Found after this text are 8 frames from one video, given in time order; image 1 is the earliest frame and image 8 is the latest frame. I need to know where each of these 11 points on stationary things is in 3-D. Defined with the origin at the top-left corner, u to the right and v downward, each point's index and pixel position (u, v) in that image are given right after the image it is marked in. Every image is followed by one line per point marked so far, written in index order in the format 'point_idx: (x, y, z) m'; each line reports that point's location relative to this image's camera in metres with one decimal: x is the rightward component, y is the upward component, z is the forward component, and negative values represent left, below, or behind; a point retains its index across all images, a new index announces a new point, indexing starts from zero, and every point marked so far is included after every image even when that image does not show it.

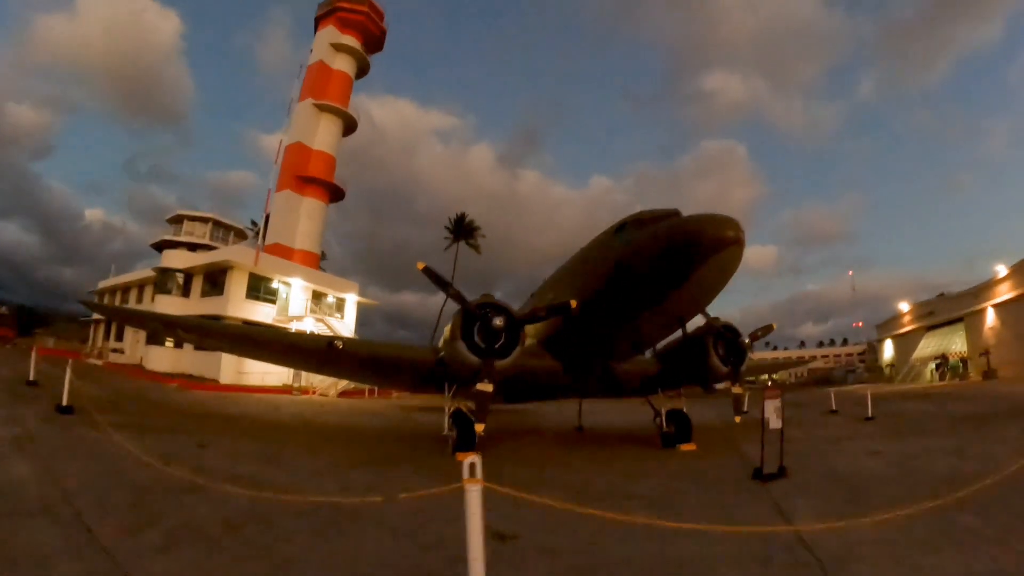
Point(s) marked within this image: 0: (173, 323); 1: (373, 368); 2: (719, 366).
0: (-6.4, -0.7, +9.6) m
1: (-2.5, -1.5, +9.5) m
2: (+4.6, -1.6, +11.7) m
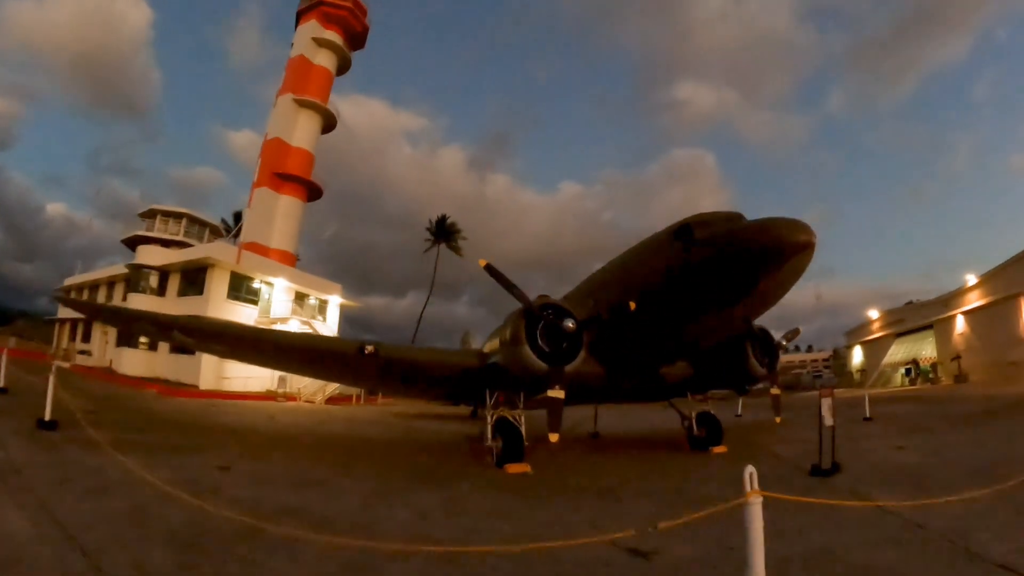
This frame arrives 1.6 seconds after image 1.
0: (-5.8, -0.6, +8.5) m
1: (-1.8, -1.5, +8.6) m
2: (+5.2, -1.6, +11.2) m
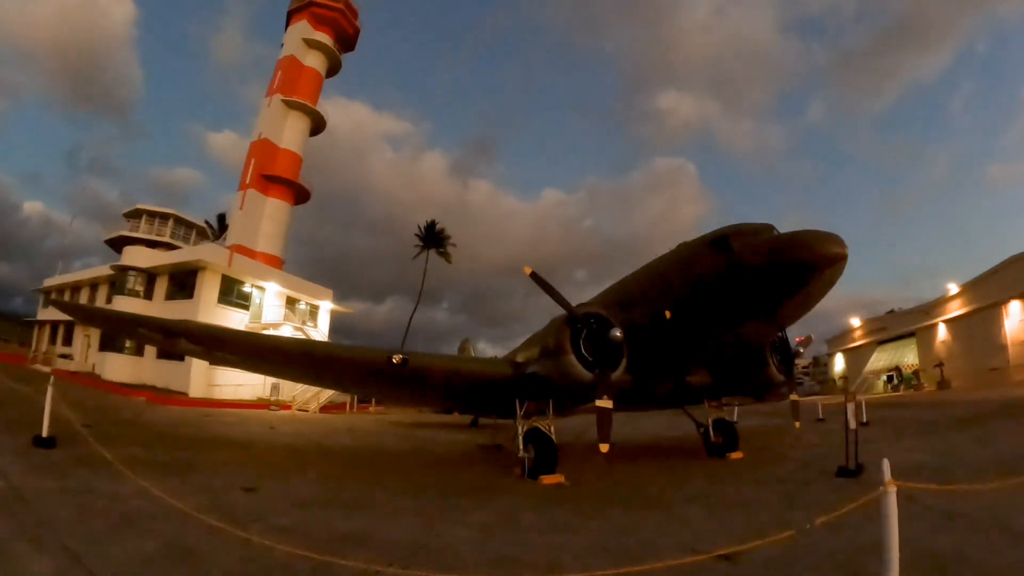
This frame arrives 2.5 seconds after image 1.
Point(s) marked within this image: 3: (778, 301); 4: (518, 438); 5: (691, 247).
0: (-5.3, -0.7, +8.0) m
1: (-1.4, -1.5, +8.2) m
2: (+5.6, -1.8, +11.0) m
3: (+4.5, -0.3, +8.7) m
4: (+0.1, -2.2, +7.9) m
5: (+3.4, +0.7, +9.4) m
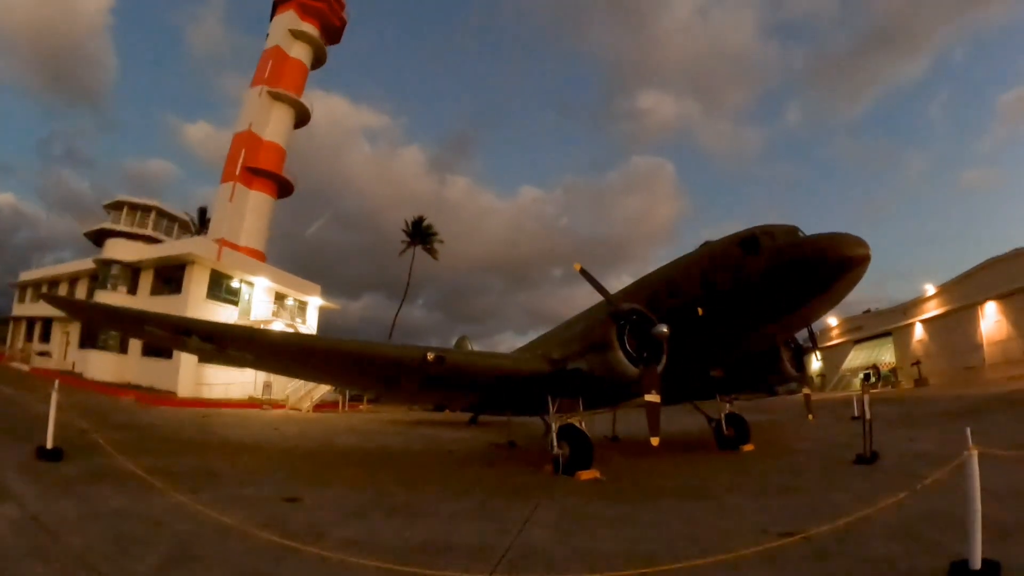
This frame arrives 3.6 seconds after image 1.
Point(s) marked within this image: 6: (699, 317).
0: (-4.8, -0.6, +7.5) m
1: (-0.9, -1.5, +7.9) m
2: (+5.9, -1.7, +10.9) m
3: (+4.9, -0.2, +8.6) m
4: (+0.6, -2.2, +7.7) m
5: (+3.8, +0.8, +9.3) m
6: (+3.4, -0.5, +9.0) m
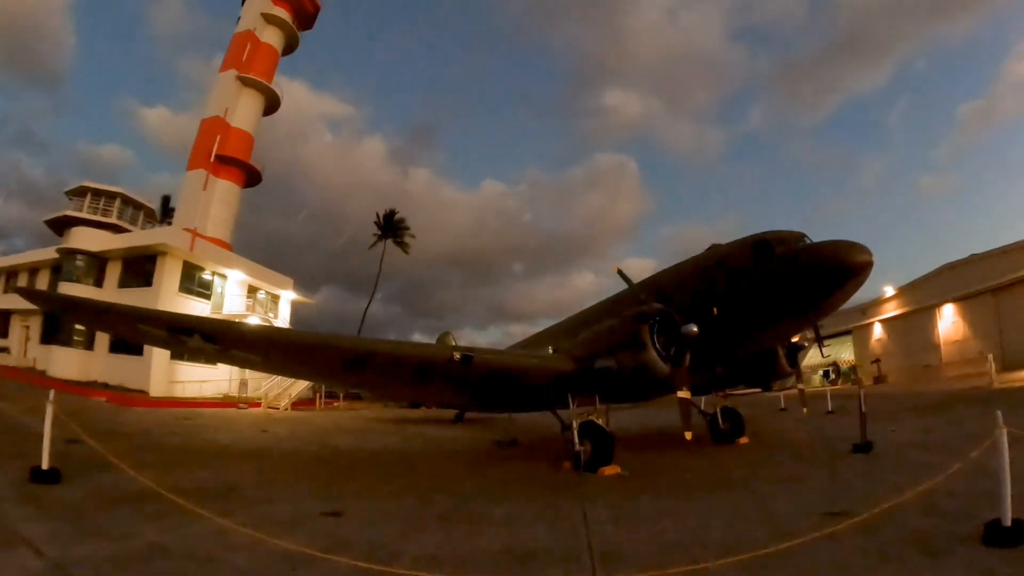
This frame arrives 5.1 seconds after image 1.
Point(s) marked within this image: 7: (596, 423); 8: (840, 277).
0: (-4.5, -0.5, +7.0) m
1: (-0.6, -1.4, +7.7) m
2: (+6.0, -1.8, +11.1) m
3: (+5.2, -0.3, +8.7) m
4: (+0.8, -2.1, +7.6) m
5: (+4.0, +0.8, +9.3) m
6: (+3.6, -0.5, +9.0) m
7: (+1.2, -2.0, +7.4) m
8: (+5.4, +0.3, +8.3) m
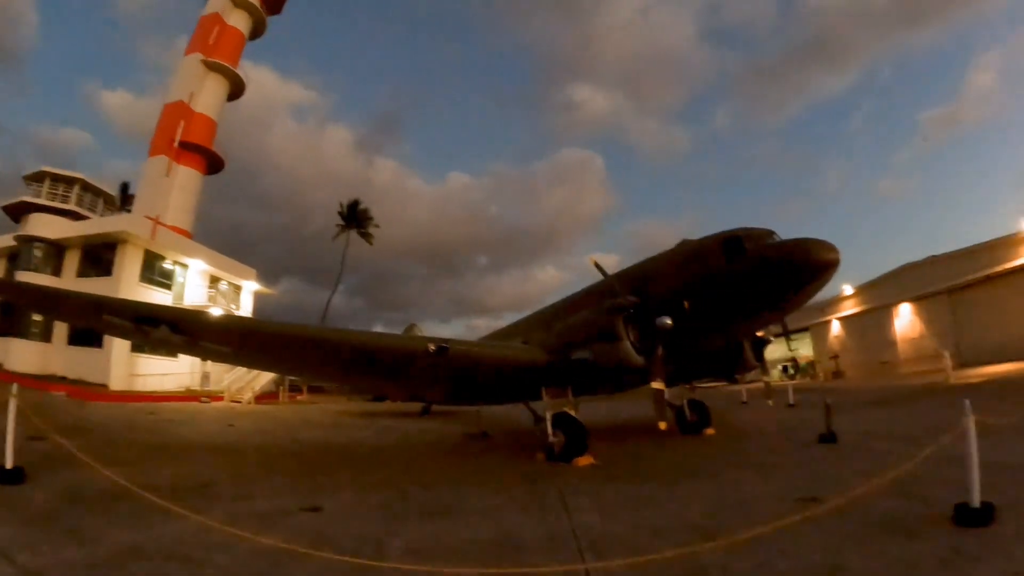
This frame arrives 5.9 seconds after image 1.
0: (-4.8, -0.3, +6.9) m
1: (-1.0, -1.3, +7.7) m
2: (+5.4, -1.7, +11.5) m
3: (+4.8, -0.2, +9.1) m
4: (+0.5, -2.1, +7.7) m
5: (+3.6, +0.8, +9.6) m
6: (+3.1, -0.4, +9.3) m
7: (+0.9, -1.9, +7.5) m
8: (+5.0, +0.3, +8.6) m
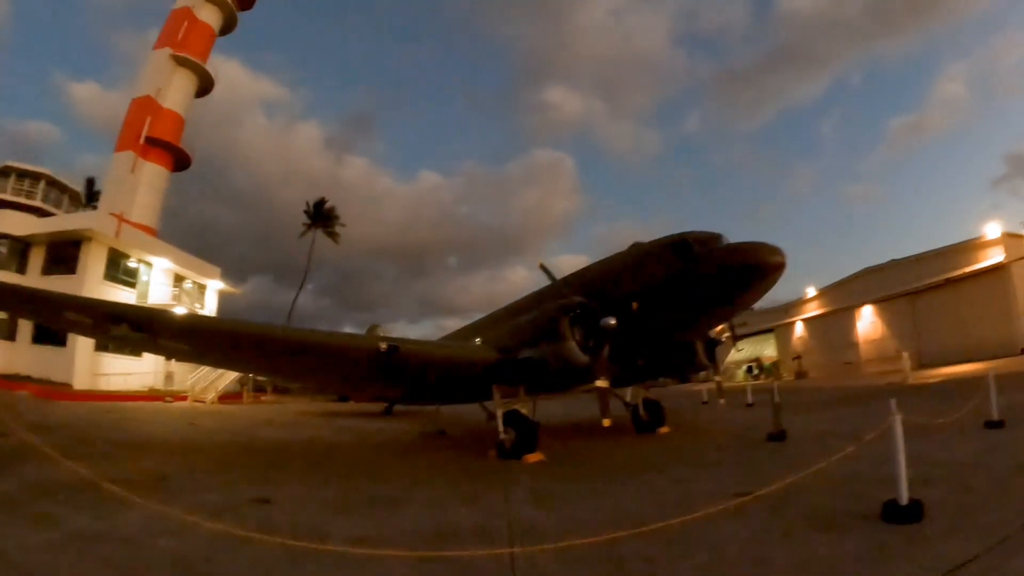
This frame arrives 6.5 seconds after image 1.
0: (-5.5, -0.4, +7.1) m
1: (-1.8, -1.4, +8.1) m
2: (+4.5, -1.8, +12.1) m
3: (+4.0, -0.3, +9.7) m
4: (-0.3, -2.1, +8.1) m
5: (+2.8, +0.8, +10.2) m
6: (+2.3, -0.5, +9.8) m
7: (+0.1, -2.0, +8.0) m
8: (+4.2, +0.2, +9.3) m
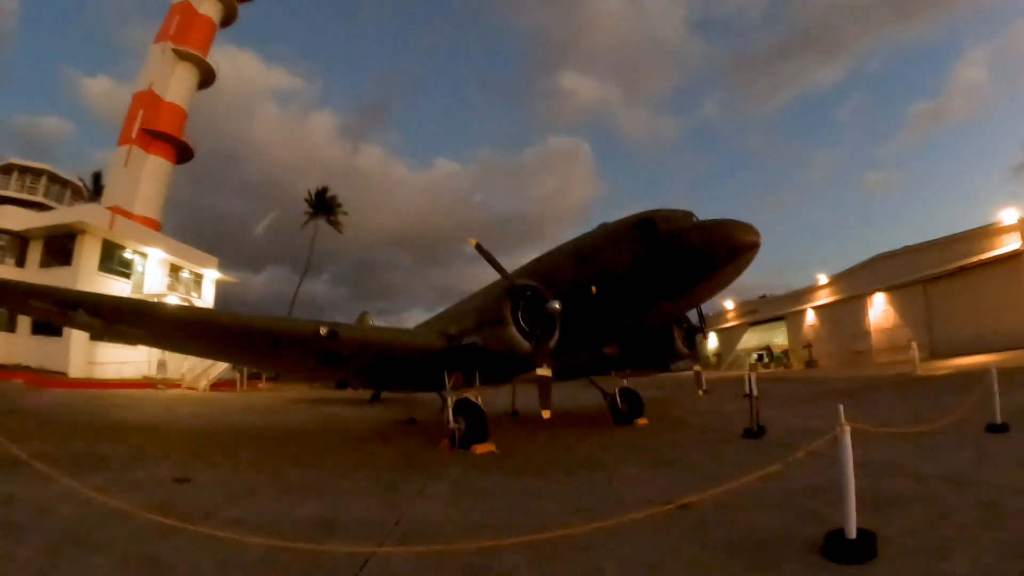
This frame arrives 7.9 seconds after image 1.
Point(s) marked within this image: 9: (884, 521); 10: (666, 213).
0: (-6.3, -0.3, +7.3) m
1: (-2.5, -1.2, +8.2) m
2: (+3.9, -1.5, +12.1) m
3: (+3.2, -0.1, +9.6) m
4: (-1.0, -2.0, +8.2) m
5: (+2.1, +1.0, +10.1) m
6: (+1.6, -0.3, +9.8) m
7: (-0.6, -1.8, +8.0) m
8: (+3.5, +0.4, +9.2) m
9: (+3.8, -2.3, +5.2) m
10: (+2.8, +1.3, +9.8) m
